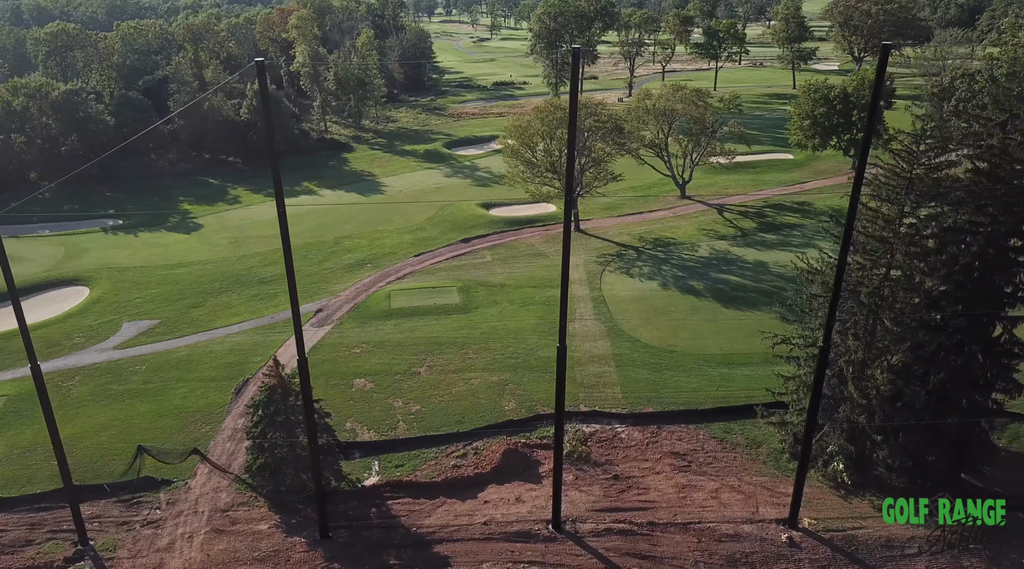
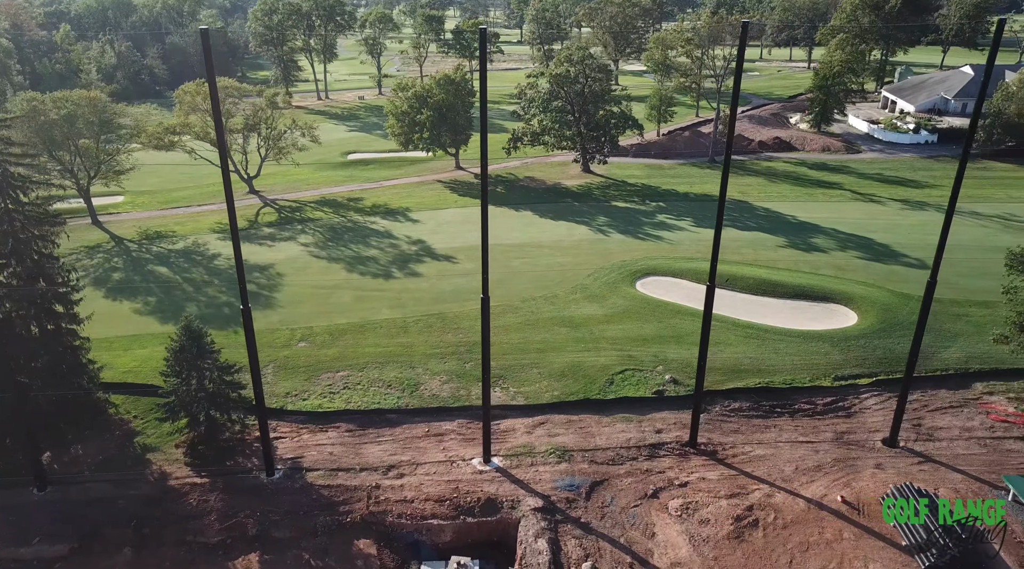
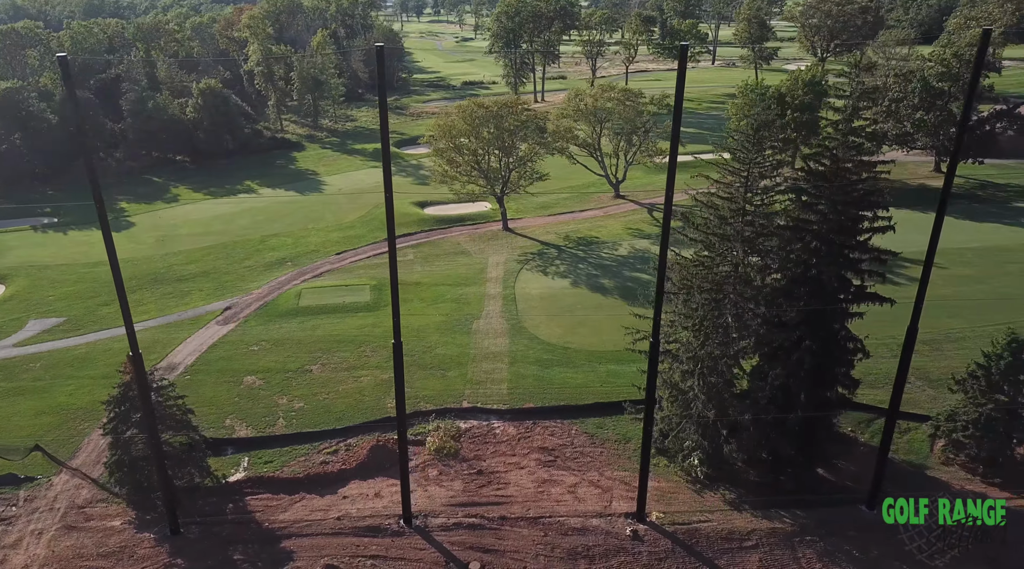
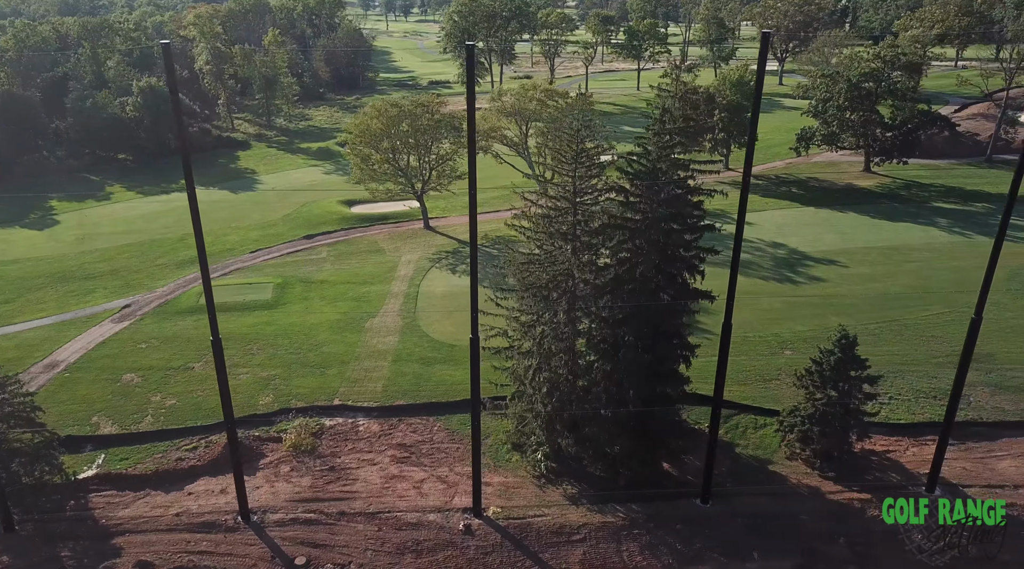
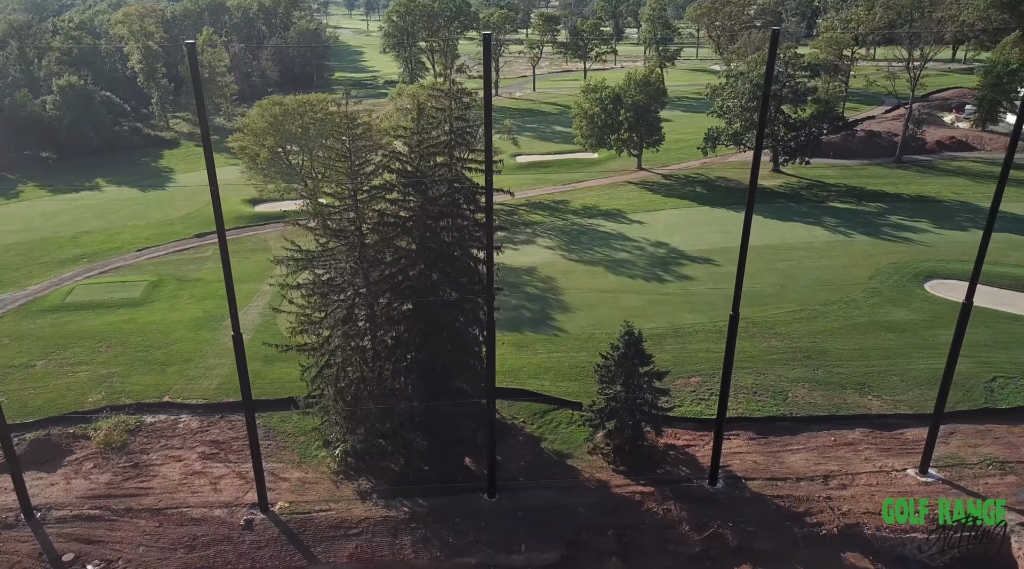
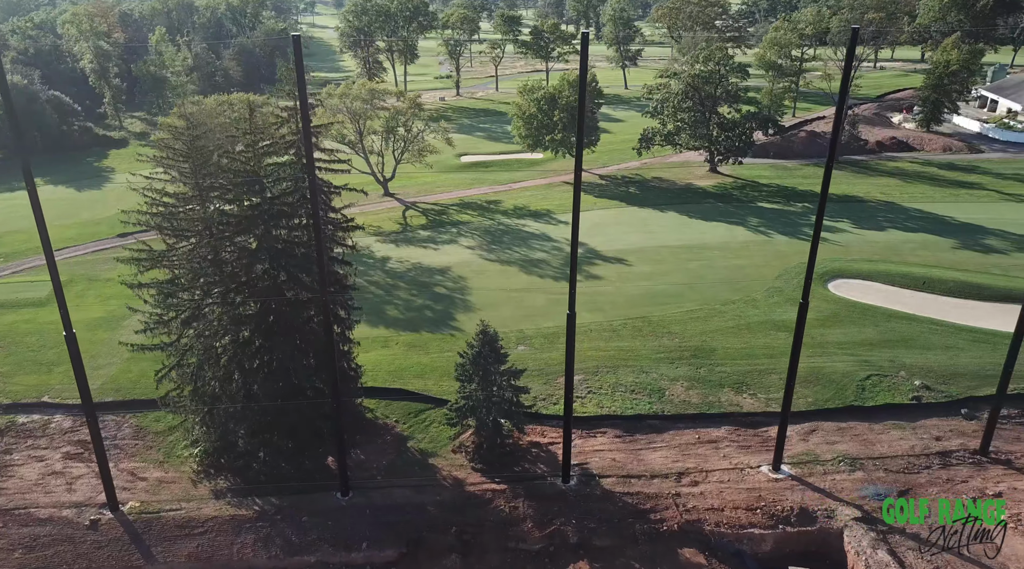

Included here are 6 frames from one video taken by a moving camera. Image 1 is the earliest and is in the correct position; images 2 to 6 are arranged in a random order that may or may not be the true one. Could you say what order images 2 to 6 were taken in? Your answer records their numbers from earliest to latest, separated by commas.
3, 4, 5, 6, 2
